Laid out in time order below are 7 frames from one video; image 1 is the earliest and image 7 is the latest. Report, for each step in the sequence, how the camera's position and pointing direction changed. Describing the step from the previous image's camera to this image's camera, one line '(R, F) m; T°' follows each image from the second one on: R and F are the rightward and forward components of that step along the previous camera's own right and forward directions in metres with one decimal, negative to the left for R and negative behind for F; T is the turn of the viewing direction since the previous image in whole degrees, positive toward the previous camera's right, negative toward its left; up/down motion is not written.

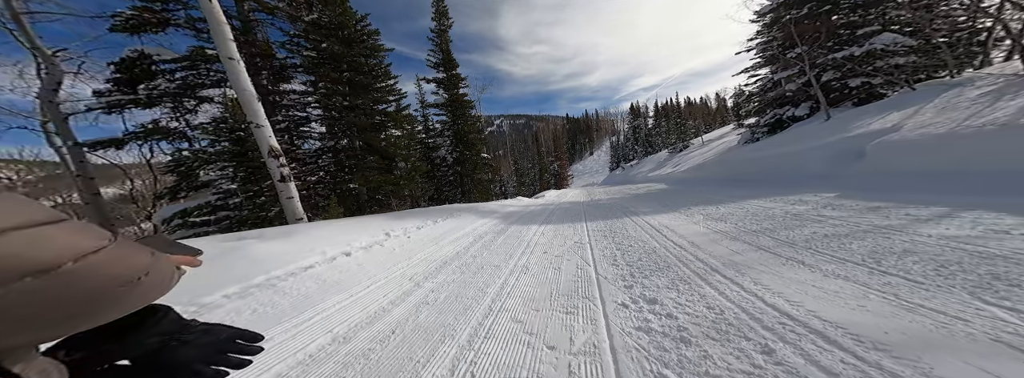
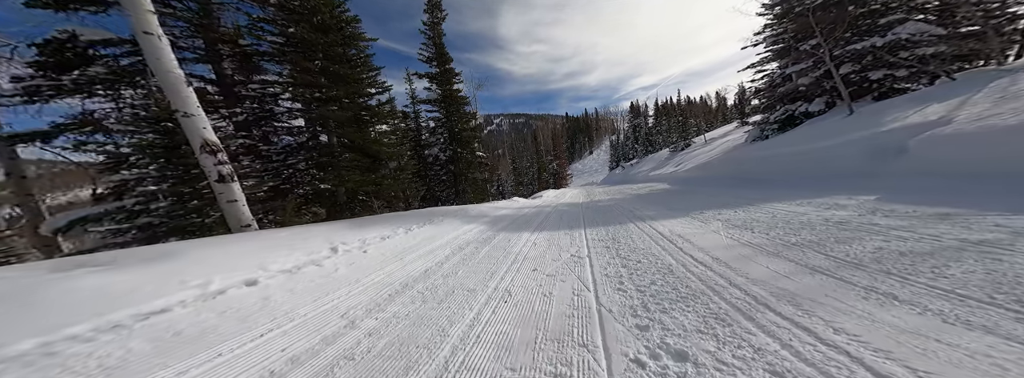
(+0.3, +0.8) m; 0°
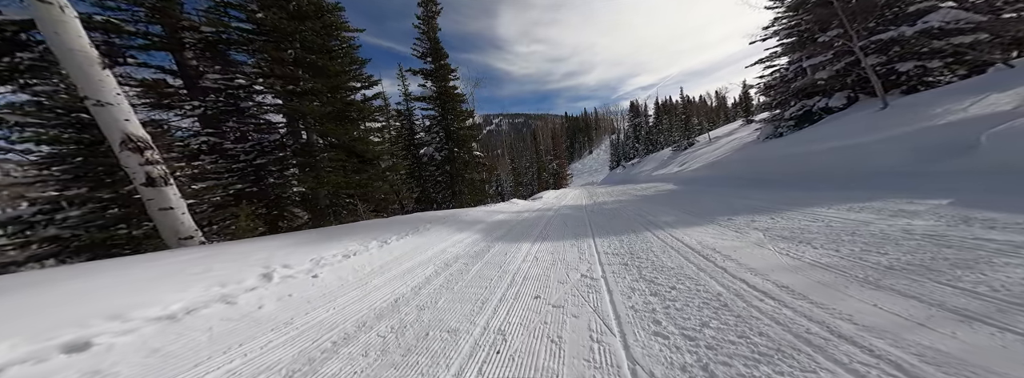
(0.0, +0.8) m; 0°
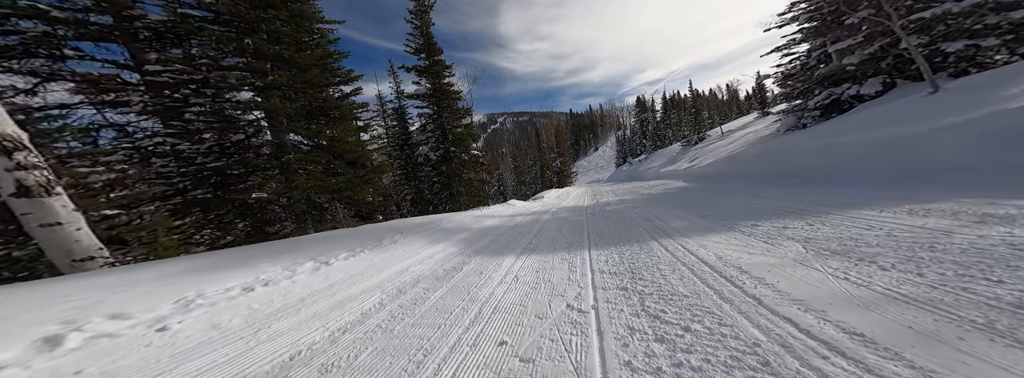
(+0.5, +0.8) m; -1°
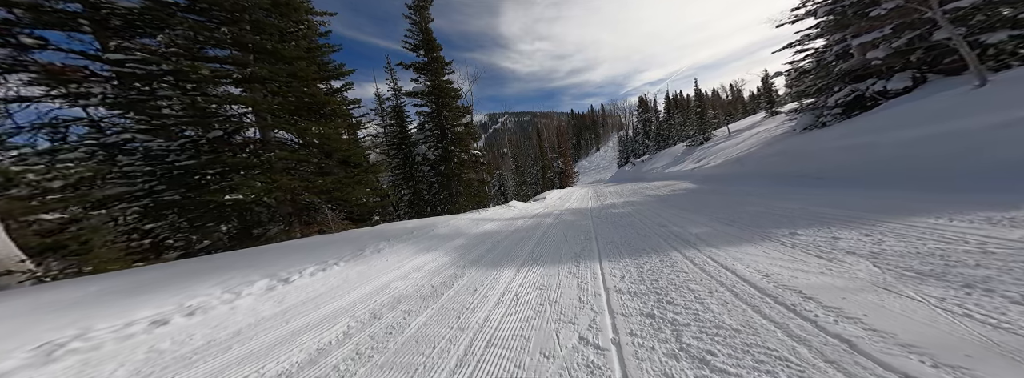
(0.0, +0.6) m; 0°
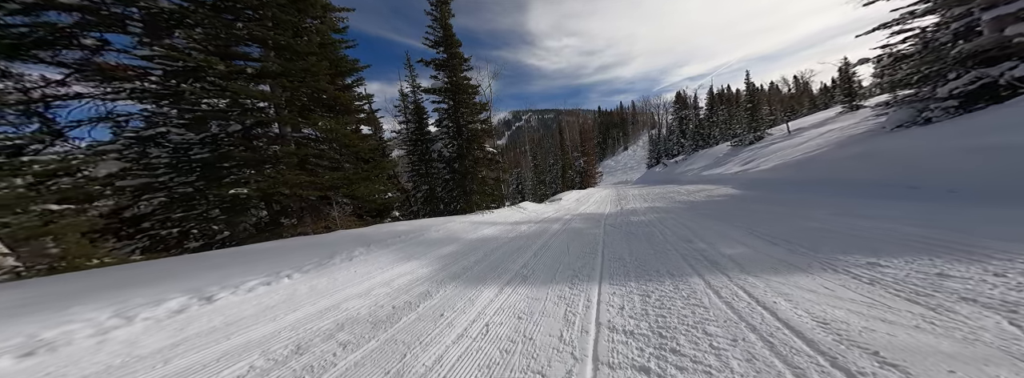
(+0.5, +0.6) m; -6°
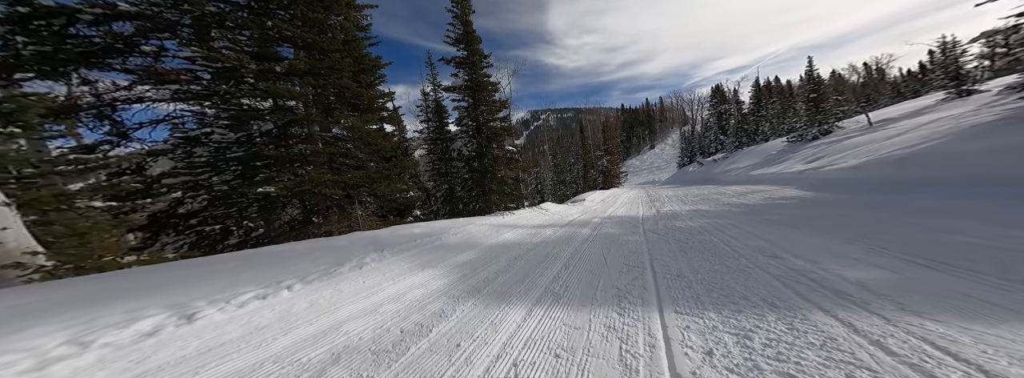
(-0.1, +0.6) m; -5°
